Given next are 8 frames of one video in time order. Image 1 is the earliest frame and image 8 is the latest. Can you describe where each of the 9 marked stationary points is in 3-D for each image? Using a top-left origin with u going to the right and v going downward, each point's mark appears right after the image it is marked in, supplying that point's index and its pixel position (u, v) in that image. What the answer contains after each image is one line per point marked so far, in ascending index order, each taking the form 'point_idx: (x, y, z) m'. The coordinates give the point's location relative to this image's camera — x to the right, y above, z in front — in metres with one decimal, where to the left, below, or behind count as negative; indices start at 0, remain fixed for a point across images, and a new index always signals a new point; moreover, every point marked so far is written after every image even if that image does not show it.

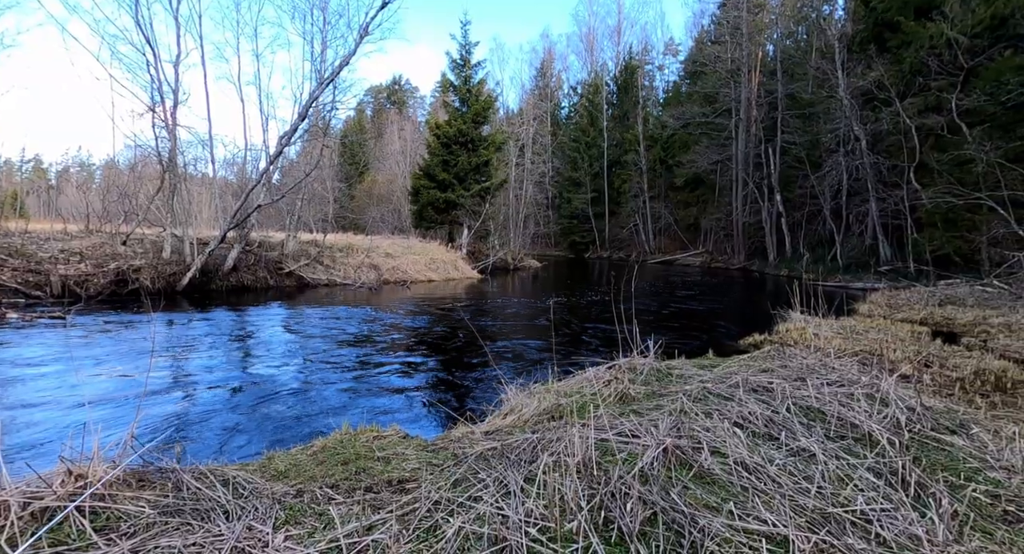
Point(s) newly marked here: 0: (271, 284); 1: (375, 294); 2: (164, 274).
0: (-8.0, -0.2, +17.7) m
1: (-4.7, -0.6, +18.0) m
2: (-9.7, +0.1, +15.0) m
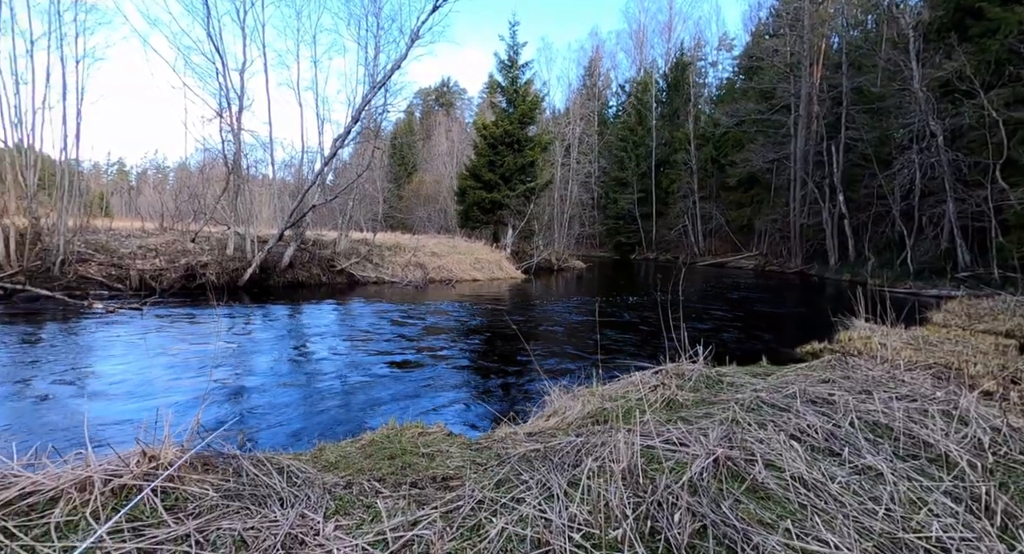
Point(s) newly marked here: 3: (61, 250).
0: (-6.5, -0.1, +18.2) m
1: (-3.1, -0.5, +18.3) m
2: (-8.4, +0.2, +15.7) m
3: (-10.8, +0.7, +13.0) m
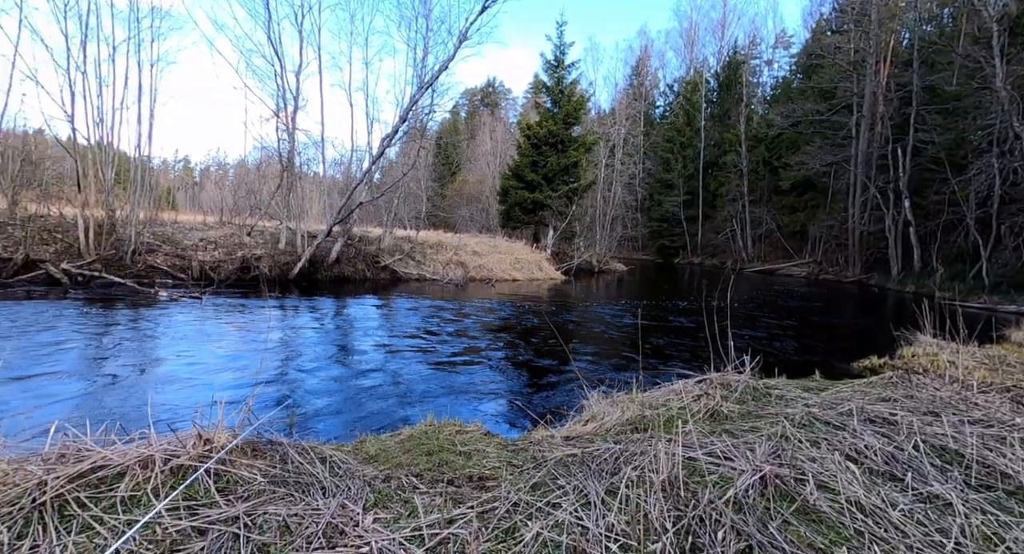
0: (-5.1, 0.0, +18.6) m
1: (-1.8, -0.5, +18.5) m
2: (-7.2, +0.4, +16.2) m
3: (-9.8, +0.9, +13.7) m
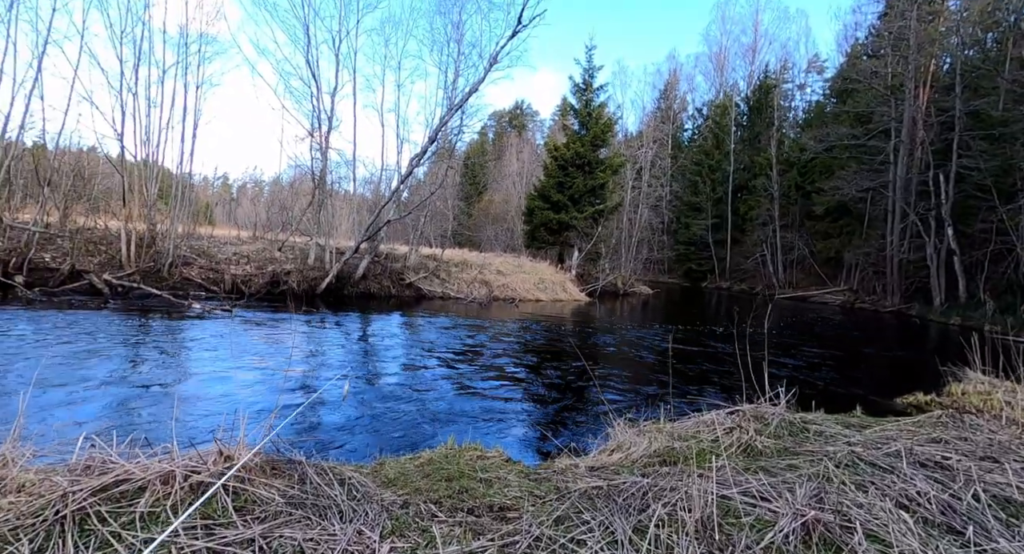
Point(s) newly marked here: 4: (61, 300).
0: (-4.3, -0.6, +18.8) m
1: (-1.0, -1.1, +18.5) m
2: (-6.4, 0.0, +16.5) m
3: (-9.1, +0.6, +14.1) m
4: (-10.2, -0.5, +12.0) m
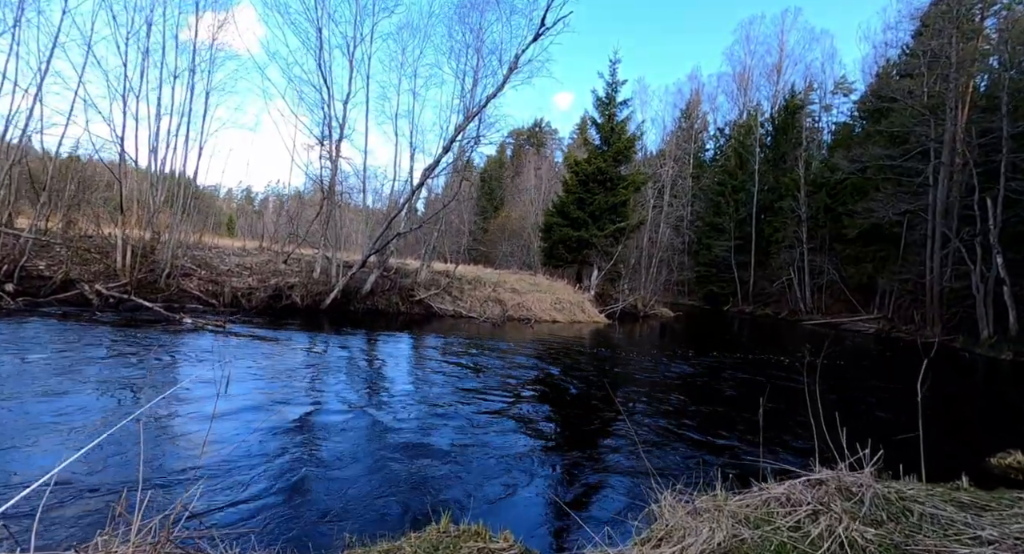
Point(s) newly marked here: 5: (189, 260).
0: (-3.7, -1.1, +17.9) m
1: (-0.5, -1.7, +17.5) m
2: (-6.0, -0.5, +15.7) m
3: (-8.7, +0.4, +13.4) m
4: (-9.9, -0.7, +11.4) m
5: (-8.9, +0.5, +14.7) m
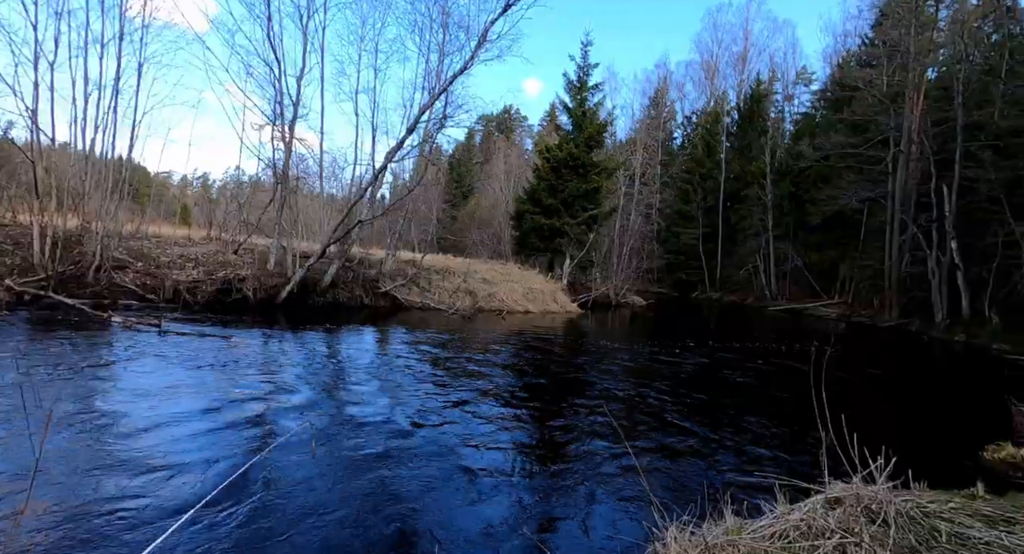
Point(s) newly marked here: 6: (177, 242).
0: (-4.7, -0.8, +17.0) m
1: (-1.4, -1.4, +16.8) m
2: (-6.8, -0.2, +14.7) m
3: (-9.4, +0.5, +12.2) m
4: (-10.4, -0.6, +10.1) m
5: (-9.7, +0.7, +13.5) m
6: (-10.1, +1.1, +15.9) m
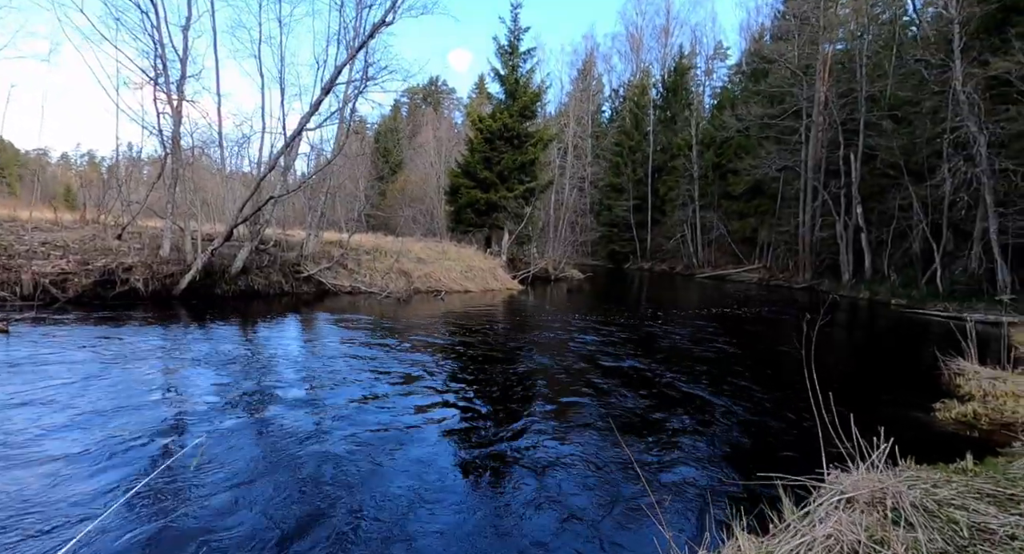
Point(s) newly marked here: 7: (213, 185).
0: (-6.5, -0.3, +15.5) m
1: (-3.2, -0.8, +15.7) m
2: (-8.3, +0.1, +12.9) m
3: (-10.6, +0.6, +10.1) m
4: (-11.4, -0.6, +7.9) m
5: (-11.1, +0.8, +11.3) m
6: (-11.8, +1.3, +13.6) m
7: (-10.1, +3.1, +18.6) m
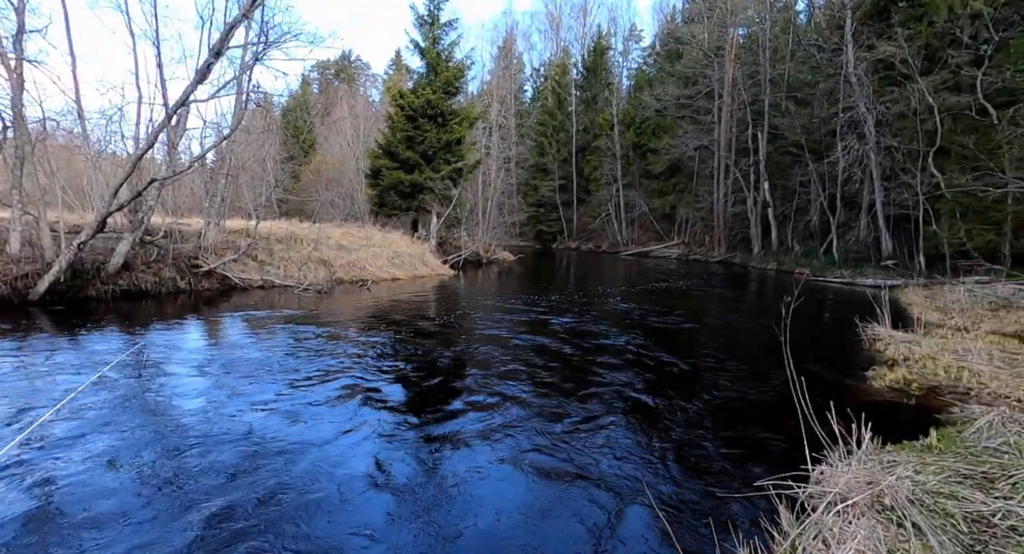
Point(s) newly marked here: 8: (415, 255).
0: (-8.3, -0.2, +13.8) m
1: (-5.1, -0.5, +14.5) m
2: (-9.8, 0.0, +11.0) m
3: (-11.7, +0.4, +7.9) m
4: (-12.1, -0.9, +5.7) m
5: (-12.3, +0.6, +9.0) m
6: (-13.4, +1.1, +11.2) m
7: (-12.4, +3.1, +16.3) m
8: (-3.6, +0.8, +19.9) m
